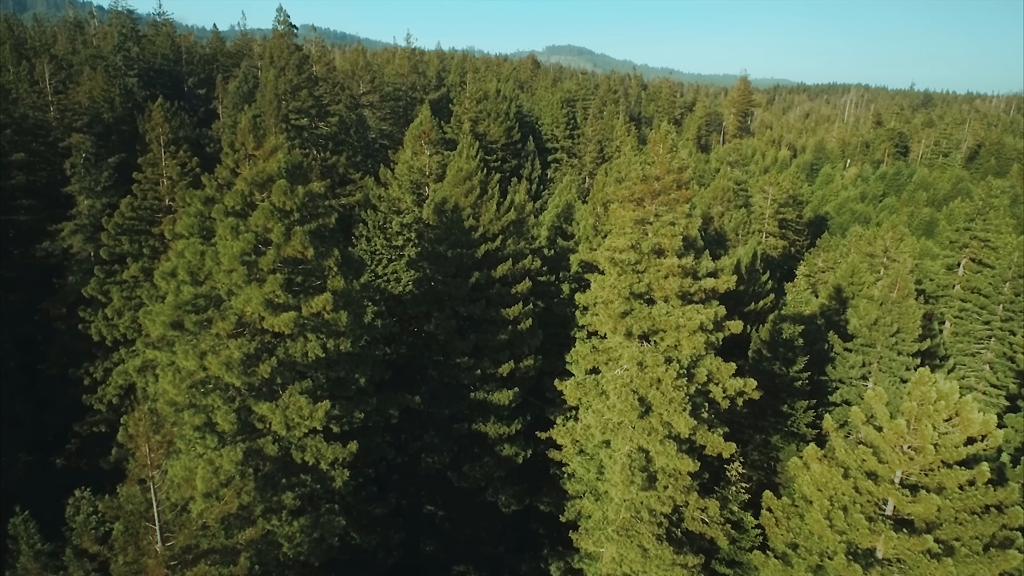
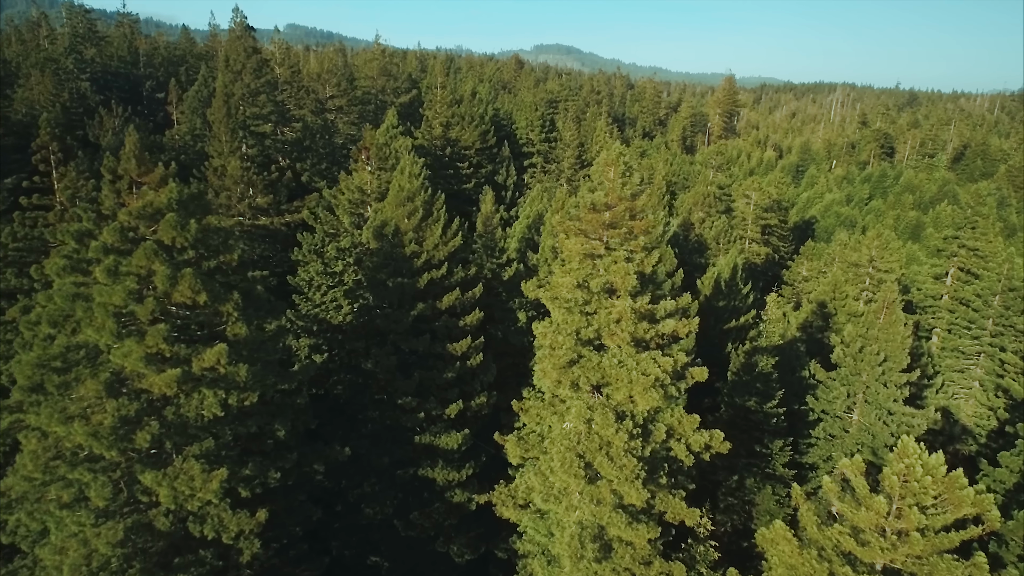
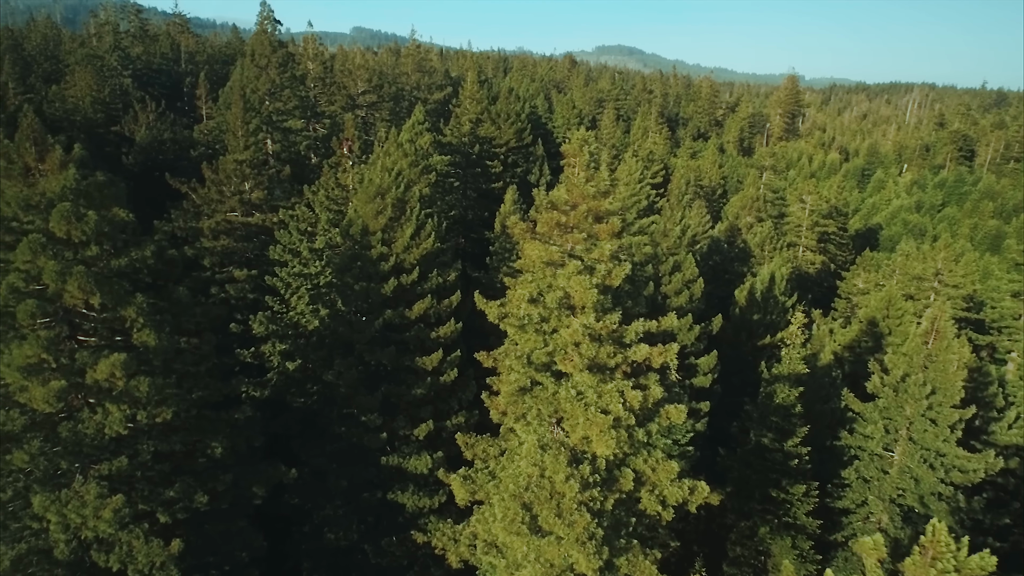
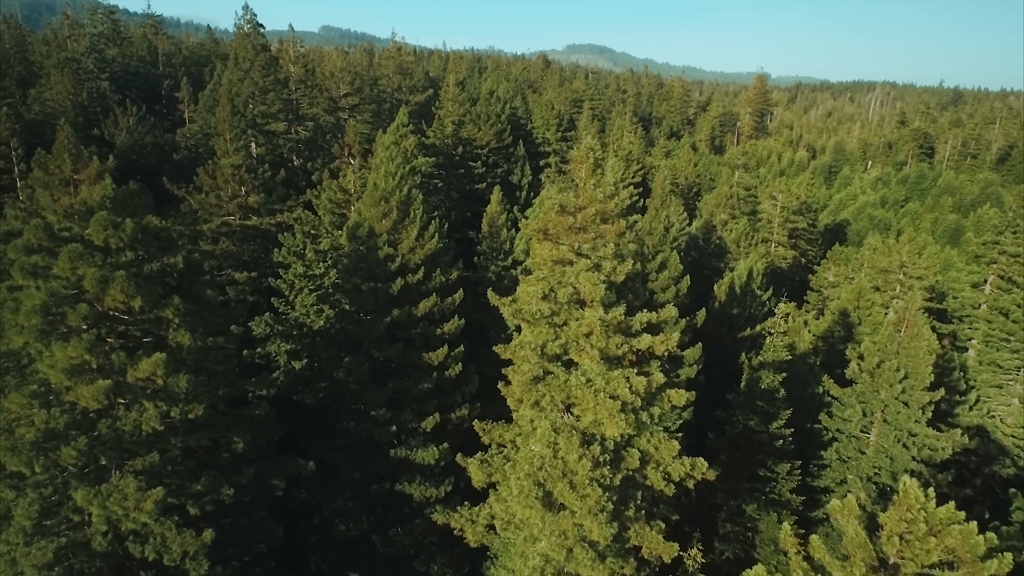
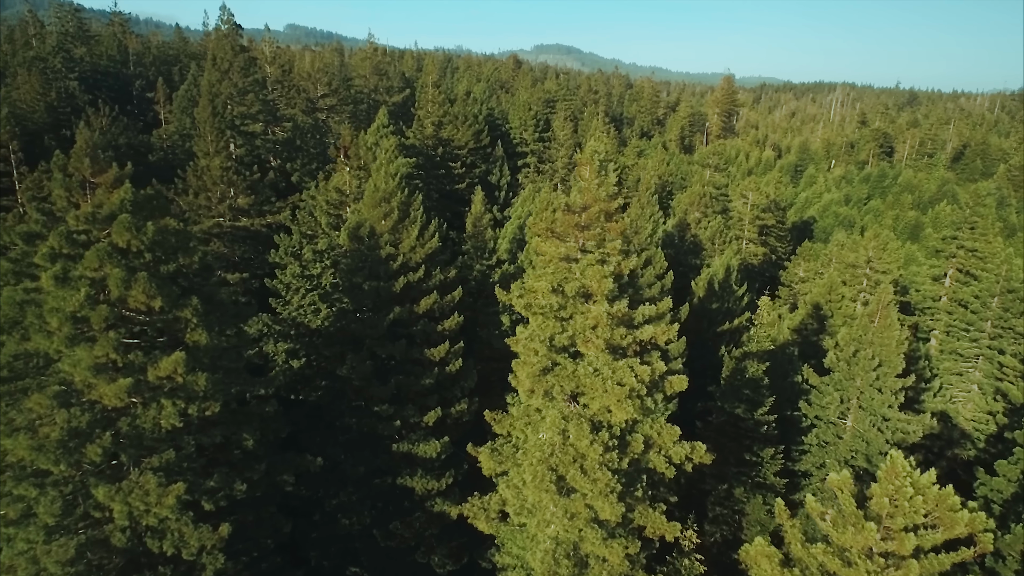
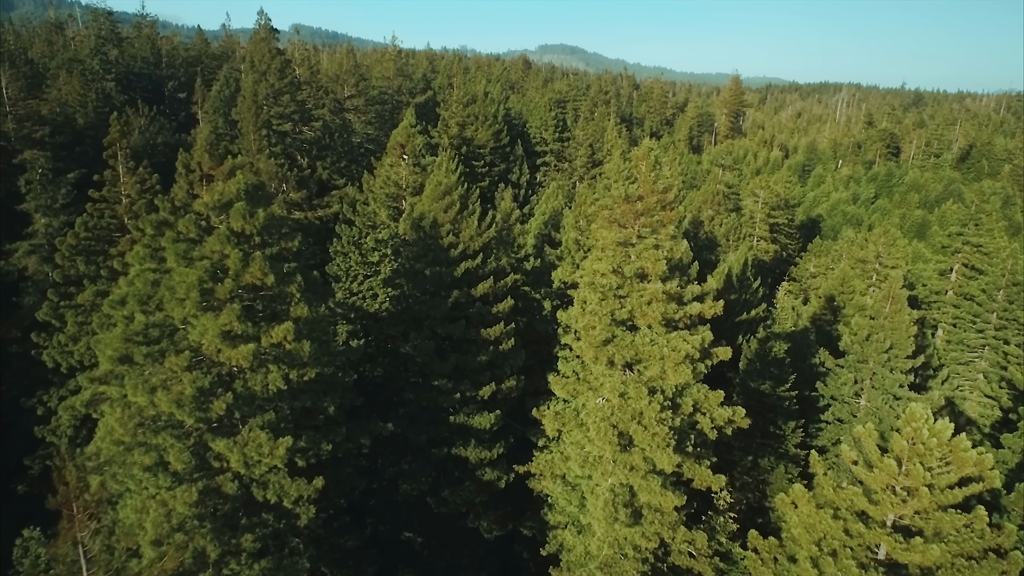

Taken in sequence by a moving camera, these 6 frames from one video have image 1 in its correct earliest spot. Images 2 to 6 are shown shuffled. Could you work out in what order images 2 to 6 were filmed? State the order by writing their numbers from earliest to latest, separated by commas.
6, 2, 5, 4, 3
